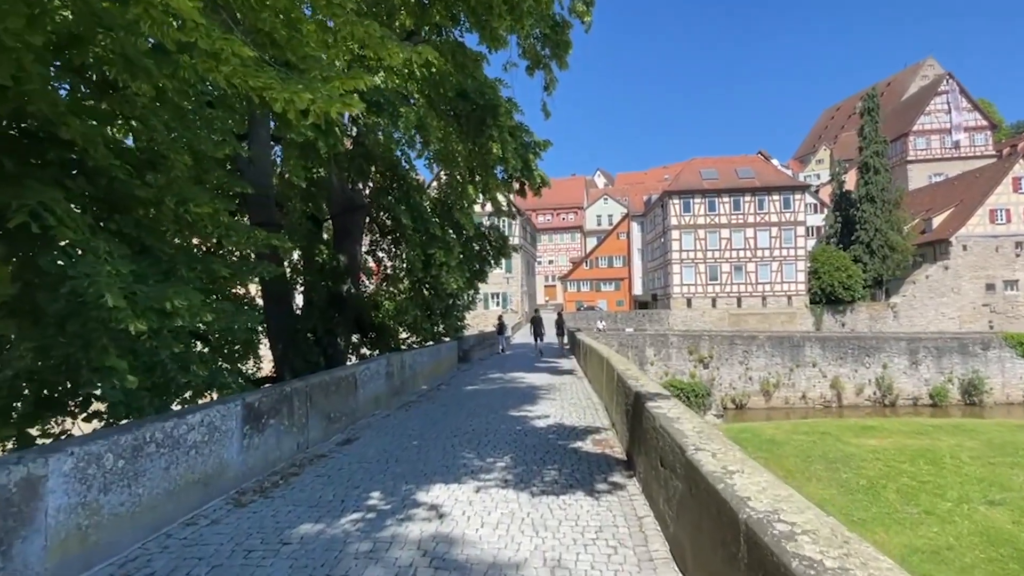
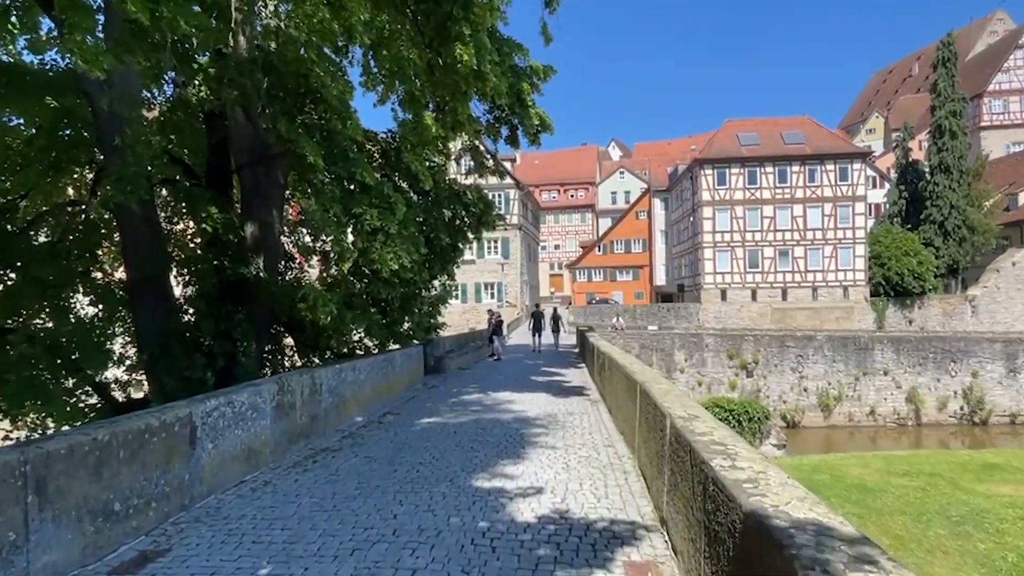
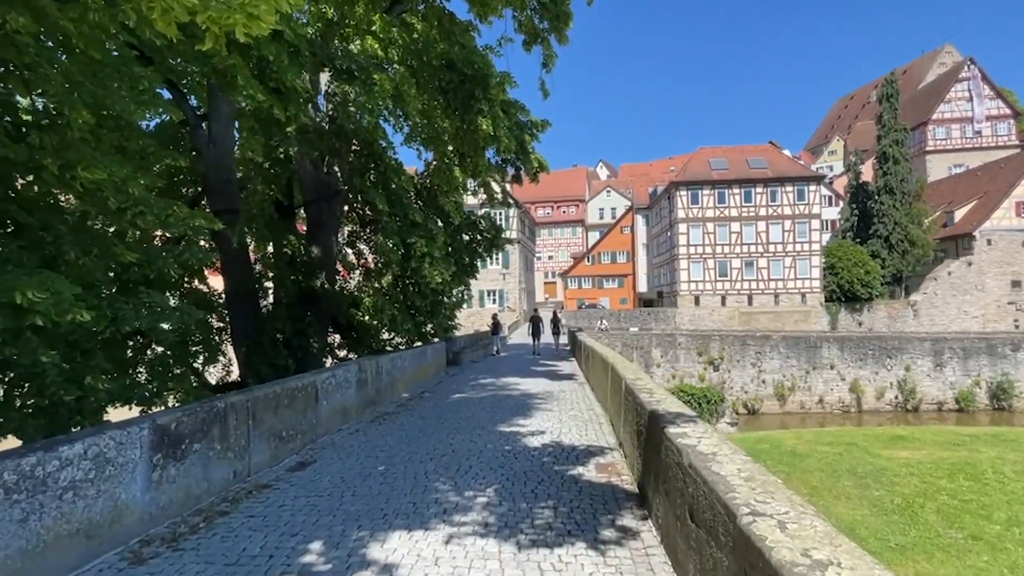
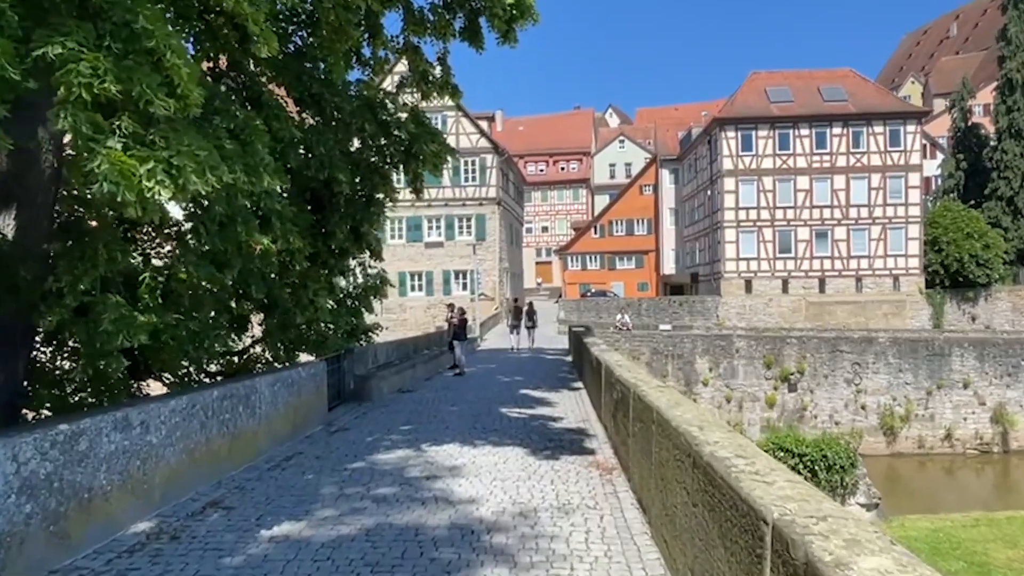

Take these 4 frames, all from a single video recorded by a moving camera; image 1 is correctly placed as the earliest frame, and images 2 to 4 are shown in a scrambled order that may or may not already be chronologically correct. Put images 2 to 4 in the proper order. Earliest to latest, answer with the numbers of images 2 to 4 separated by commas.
3, 2, 4
